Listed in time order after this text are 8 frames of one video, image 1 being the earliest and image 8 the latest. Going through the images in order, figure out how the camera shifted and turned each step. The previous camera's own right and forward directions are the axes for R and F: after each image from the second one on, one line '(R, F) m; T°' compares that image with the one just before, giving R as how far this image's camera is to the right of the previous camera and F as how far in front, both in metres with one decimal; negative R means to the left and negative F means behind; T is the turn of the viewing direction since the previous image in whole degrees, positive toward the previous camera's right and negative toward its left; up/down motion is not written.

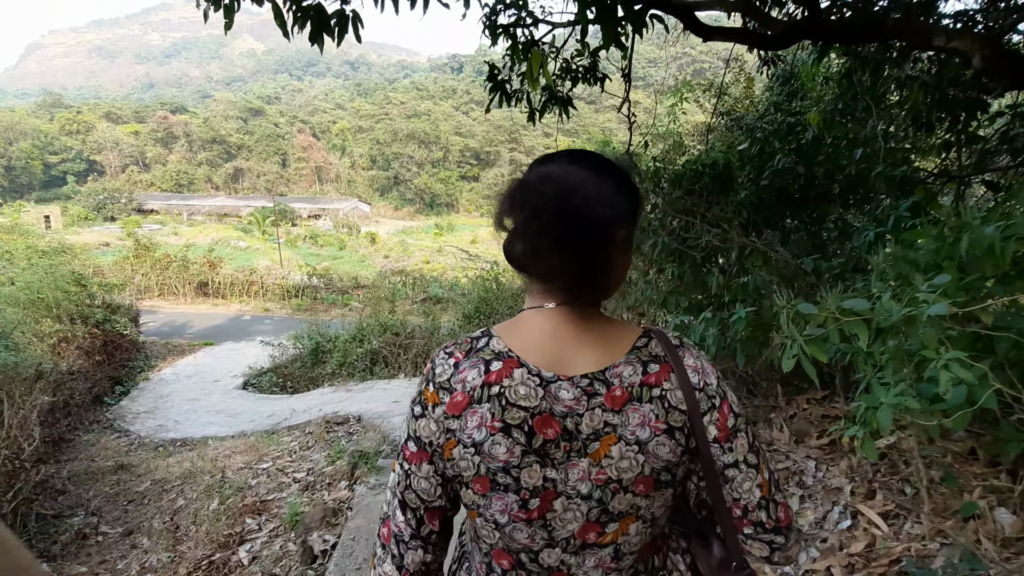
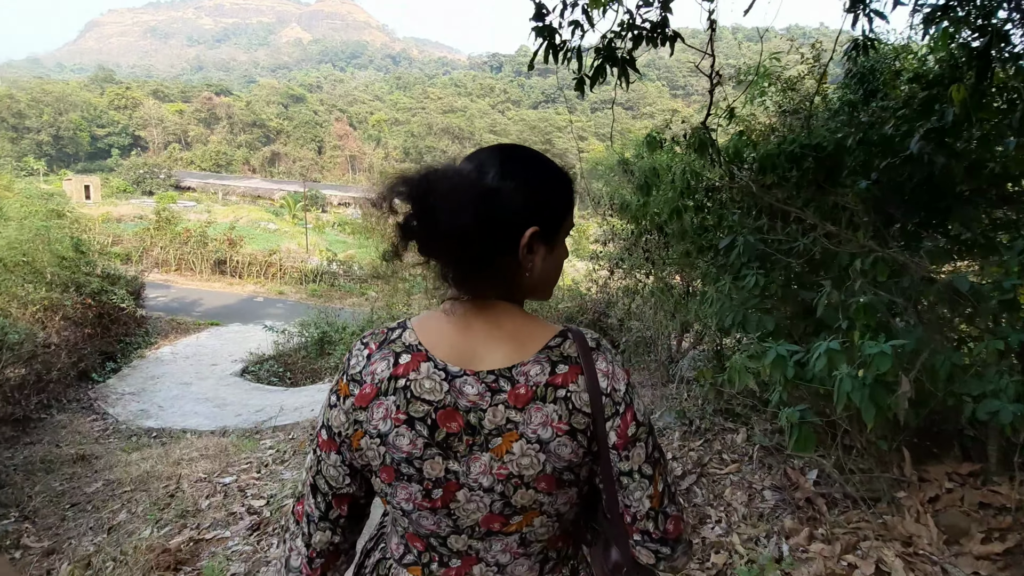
(0.0, +0.7) m; -3°
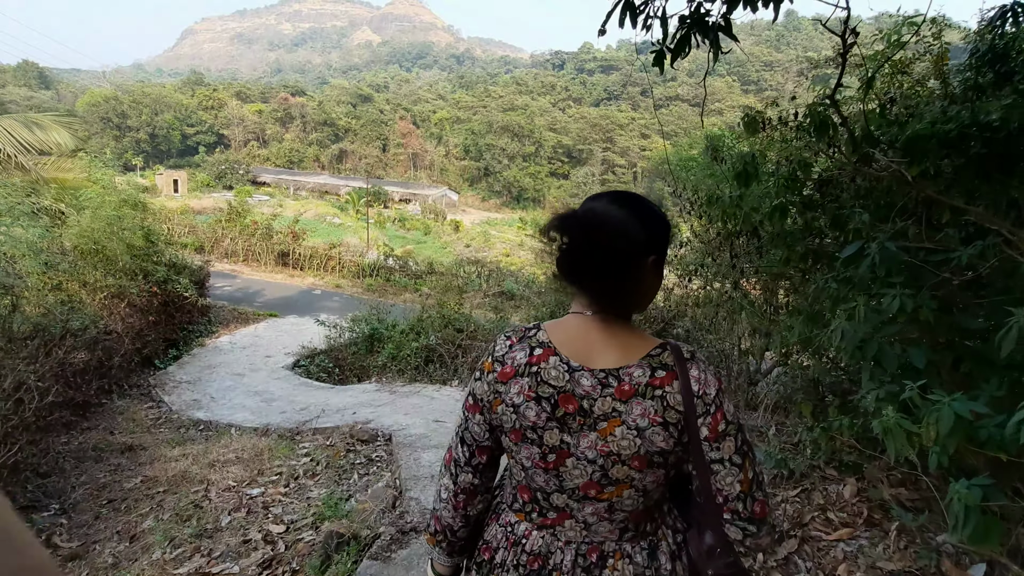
(0.0, +0.4) m; -6°
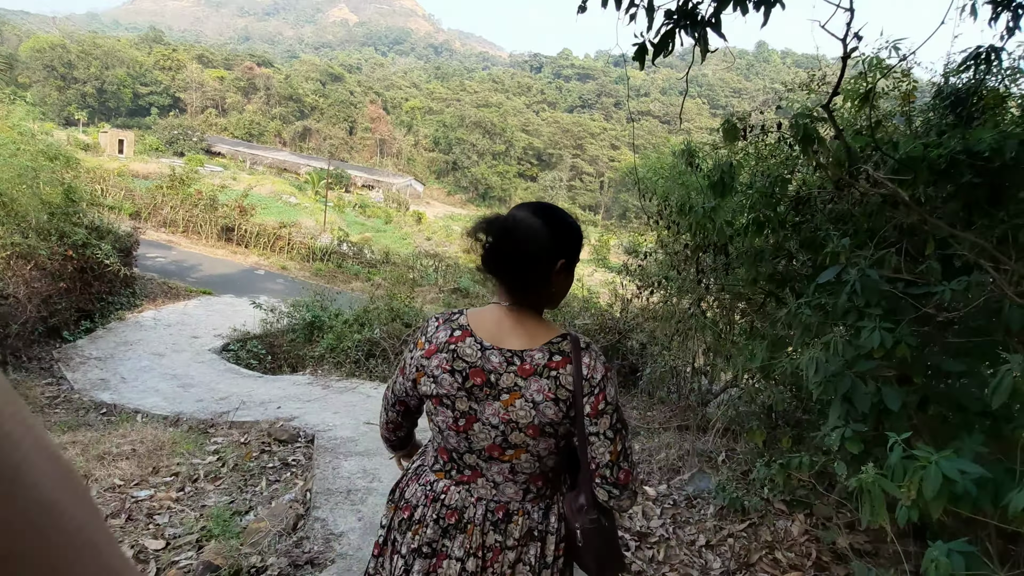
(+0.1, +0.2) m; +5°
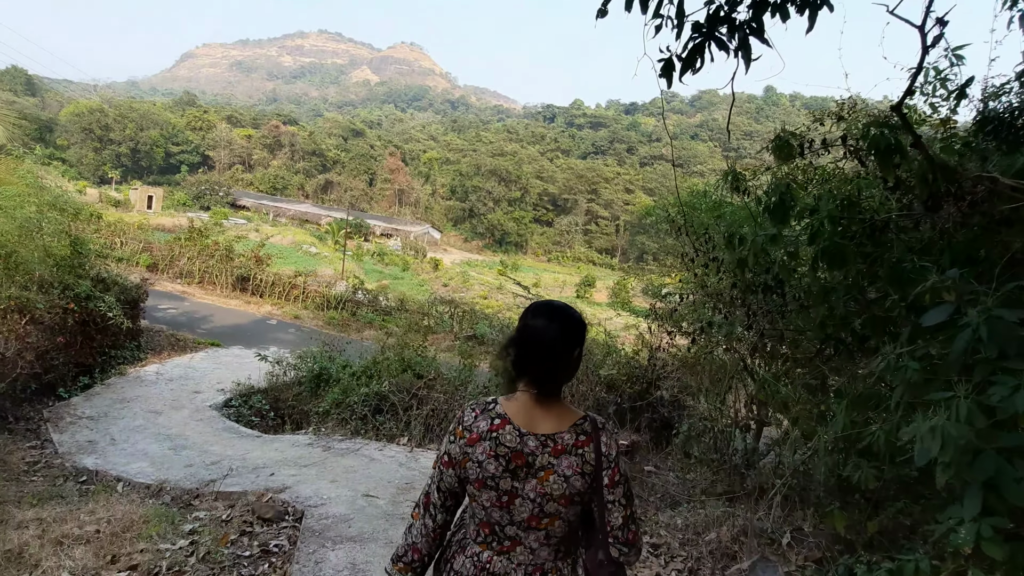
(0.0, +0.4) m; -2°
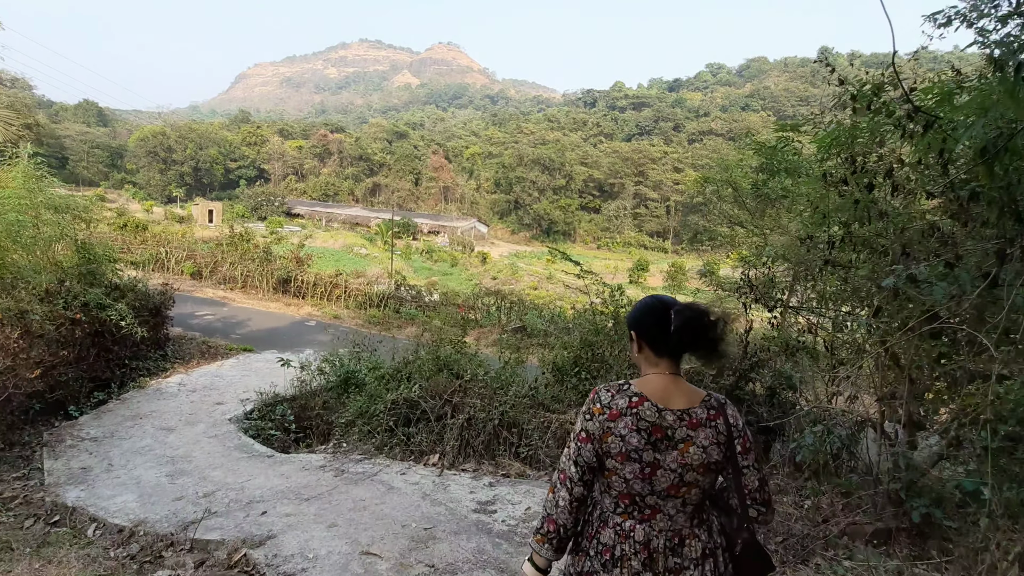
(0.0, +0.9) m; -6°
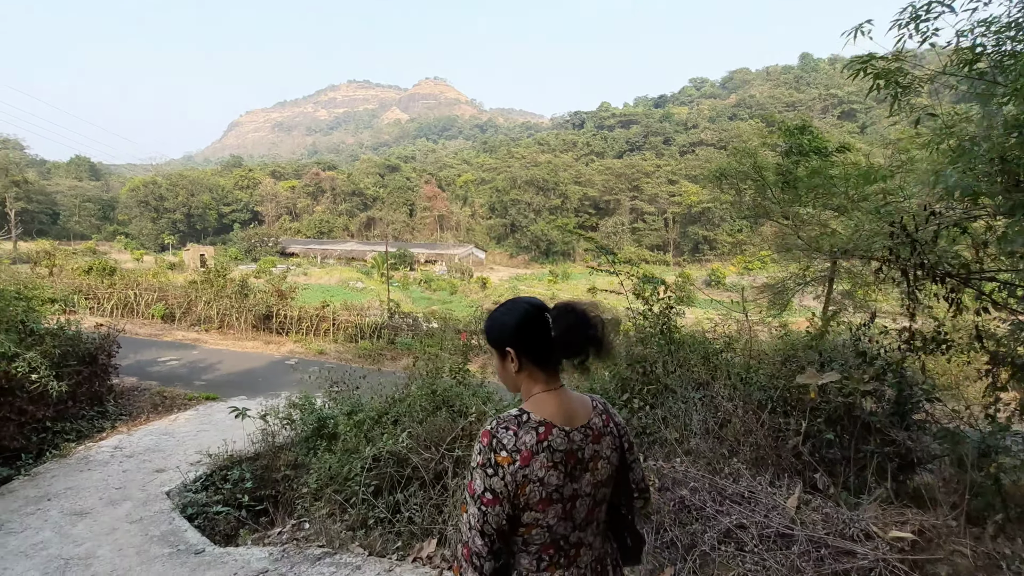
(-0.1, +1.1) m; 0°
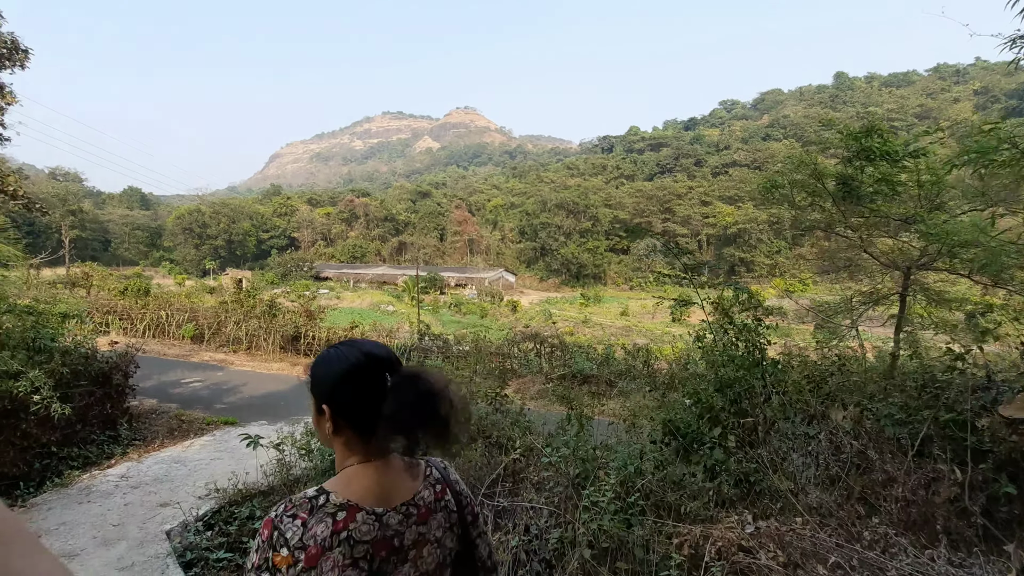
(-0.1, +0.5) m; -3°
